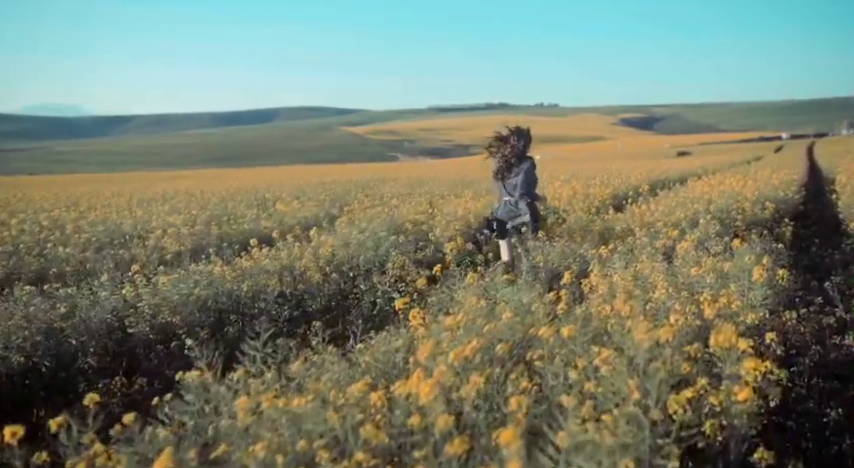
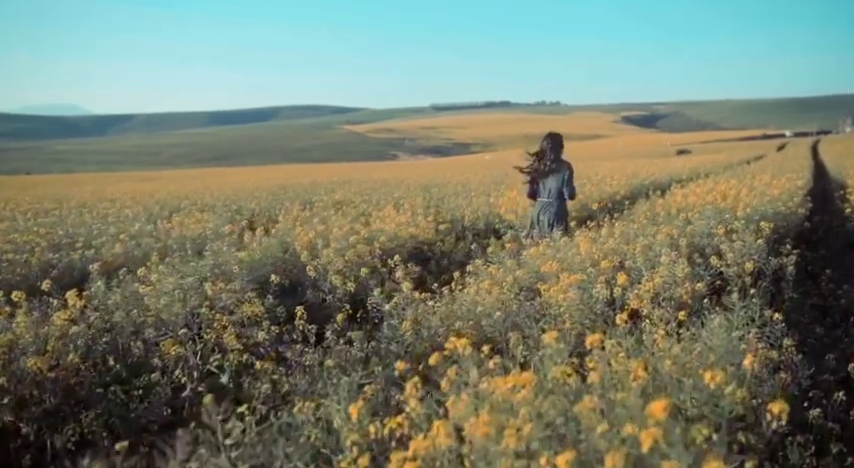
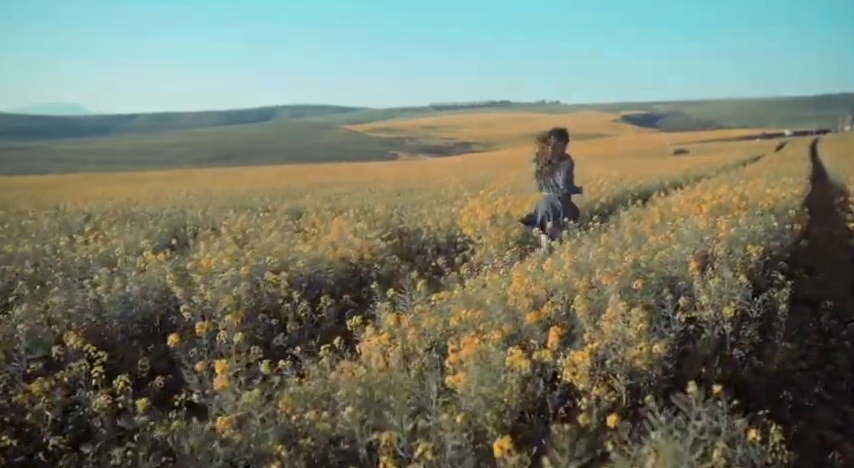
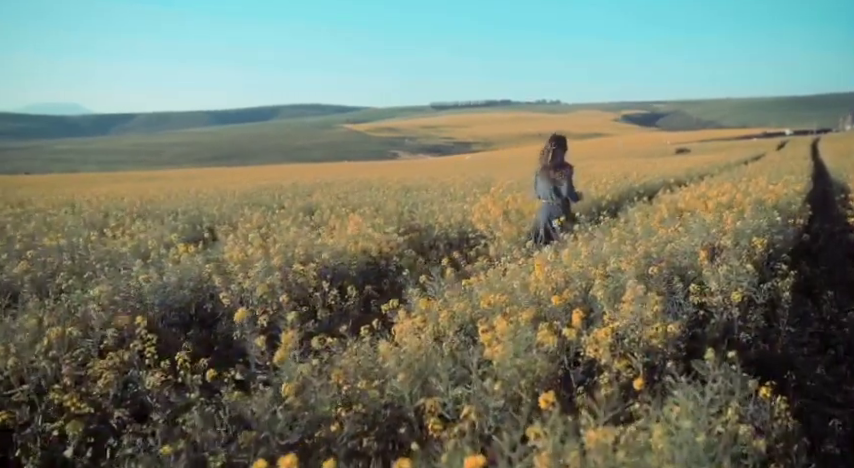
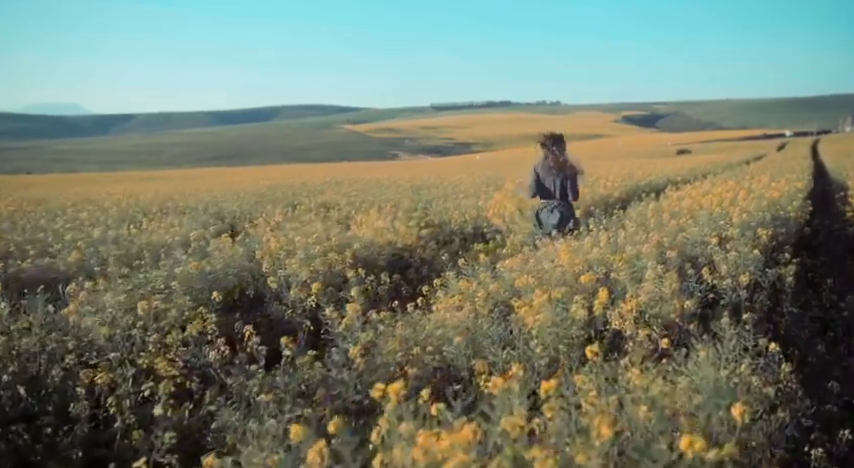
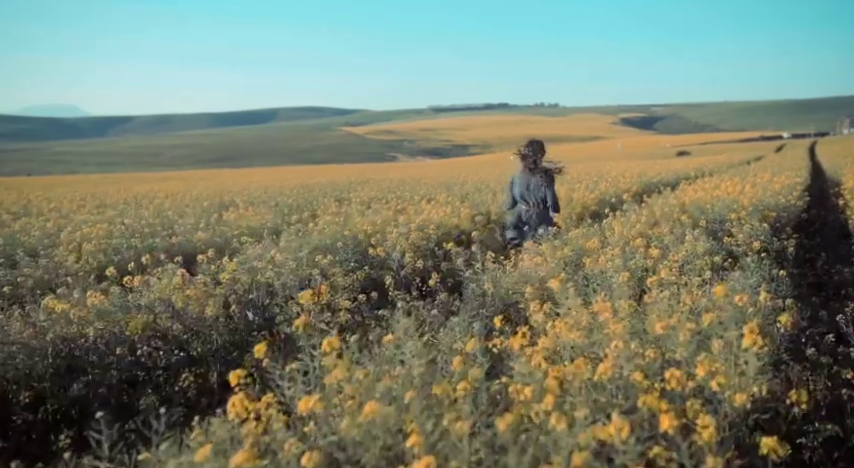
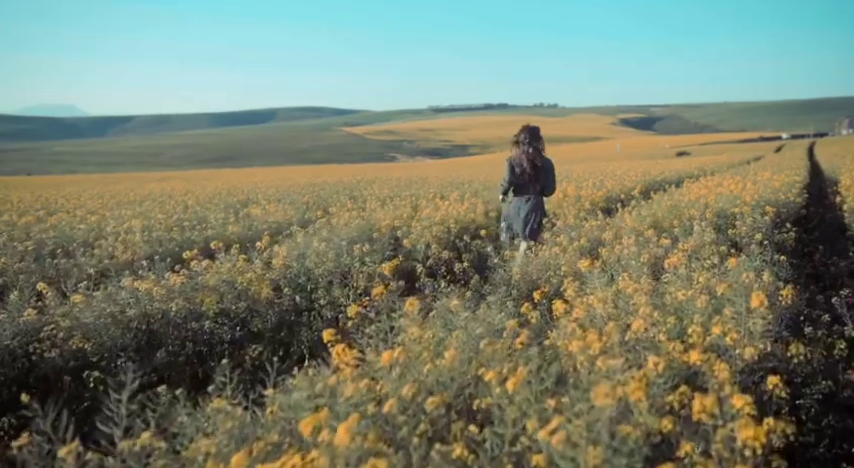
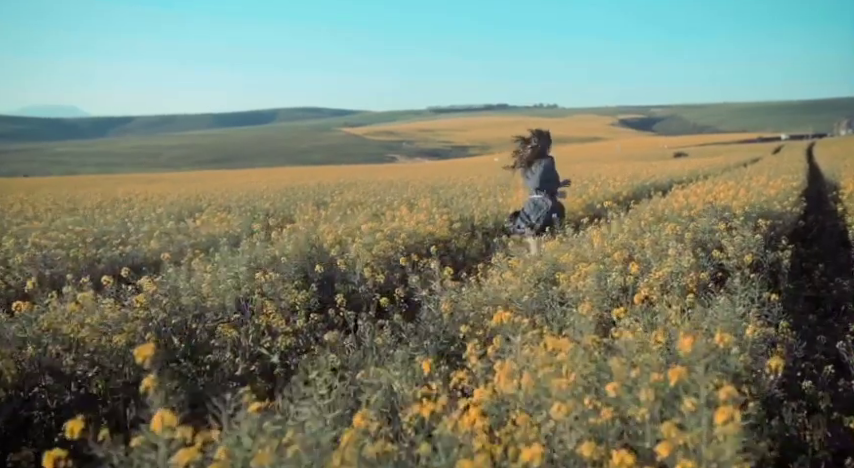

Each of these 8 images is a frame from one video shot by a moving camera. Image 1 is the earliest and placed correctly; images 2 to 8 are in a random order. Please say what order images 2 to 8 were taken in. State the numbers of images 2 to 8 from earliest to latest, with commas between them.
7, 6, 8, 2, 5, 4, 3
